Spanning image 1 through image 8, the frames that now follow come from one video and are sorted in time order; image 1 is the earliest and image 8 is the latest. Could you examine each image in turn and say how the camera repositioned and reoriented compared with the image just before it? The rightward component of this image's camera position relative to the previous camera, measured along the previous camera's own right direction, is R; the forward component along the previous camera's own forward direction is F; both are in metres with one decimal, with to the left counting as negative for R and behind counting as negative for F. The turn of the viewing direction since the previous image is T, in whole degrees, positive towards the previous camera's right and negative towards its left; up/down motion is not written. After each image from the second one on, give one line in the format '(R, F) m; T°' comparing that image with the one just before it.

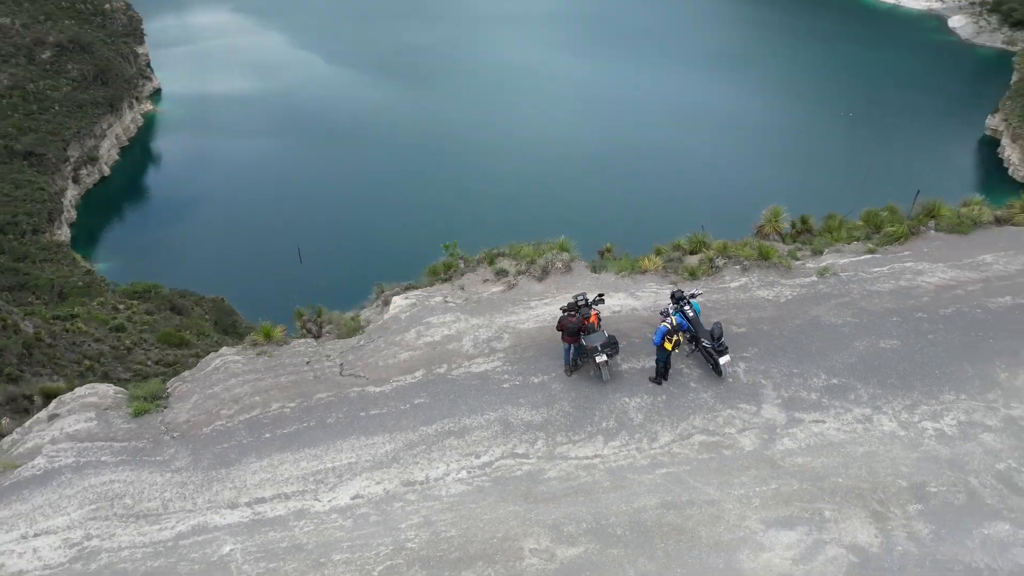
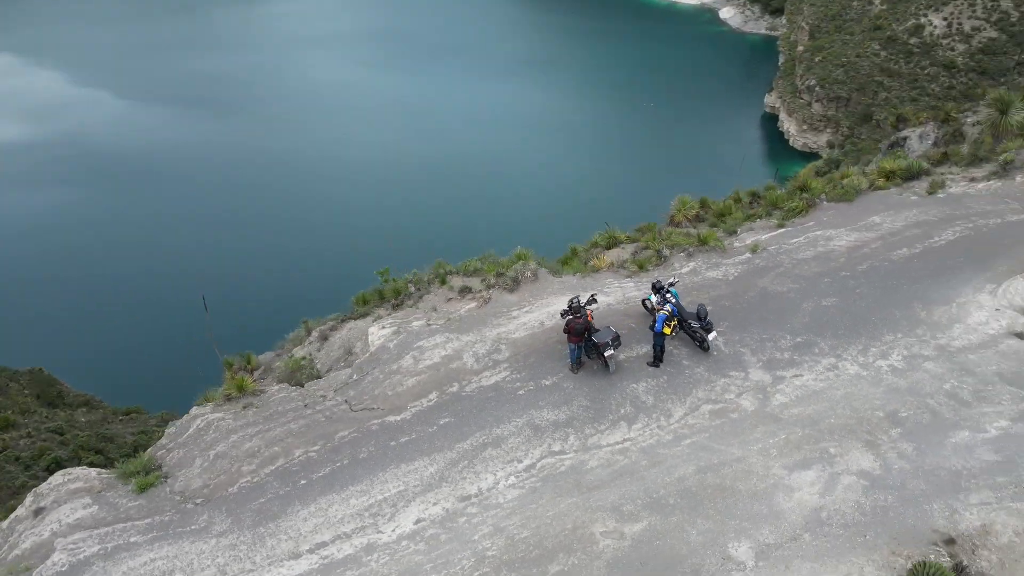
(-2.5, -0.4) m; +12°
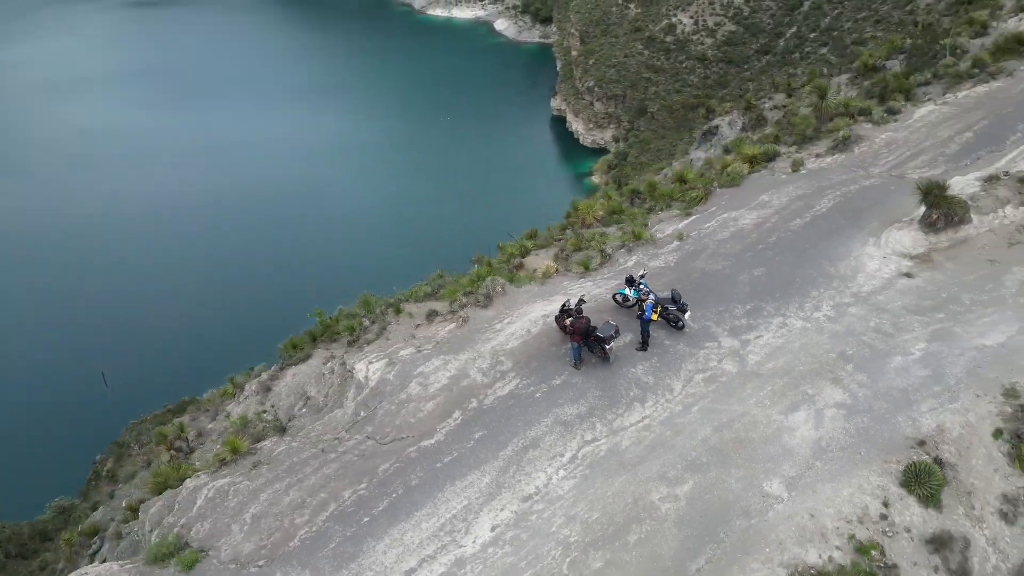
(-3.1, -0.5) m; +14°
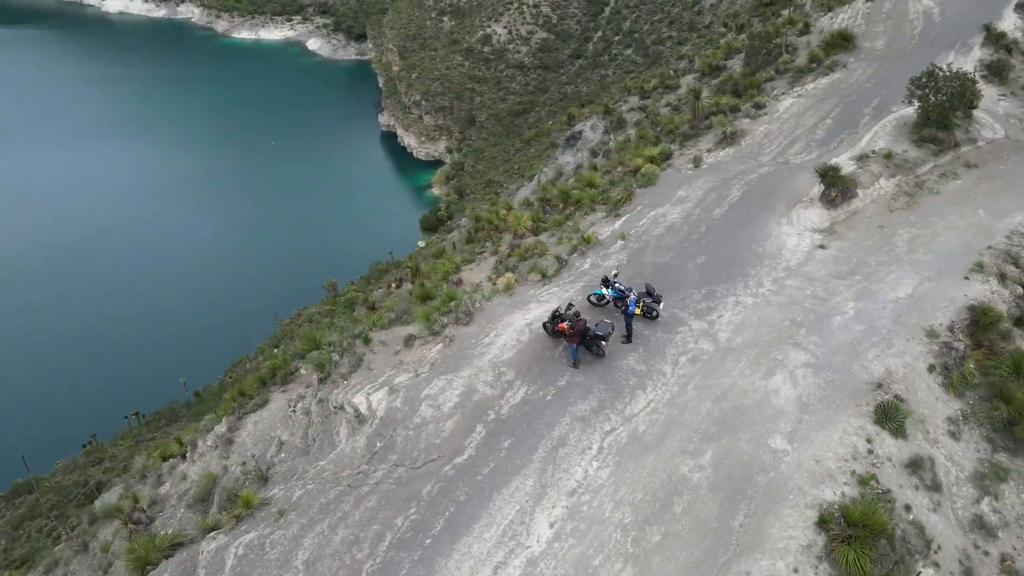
(-2.7, -0.4) m; +12°
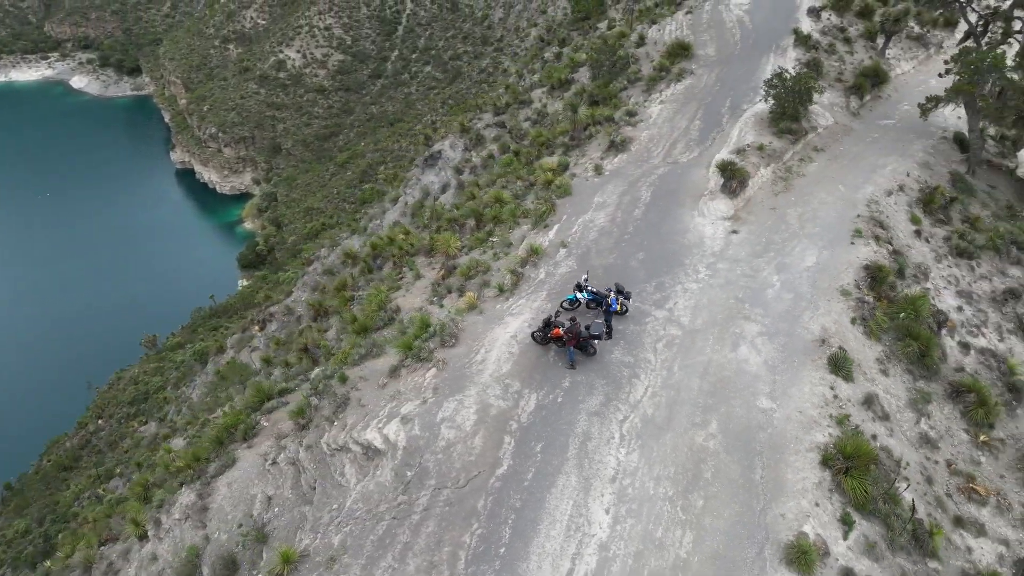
(-3.3, -0.5) m; +14°
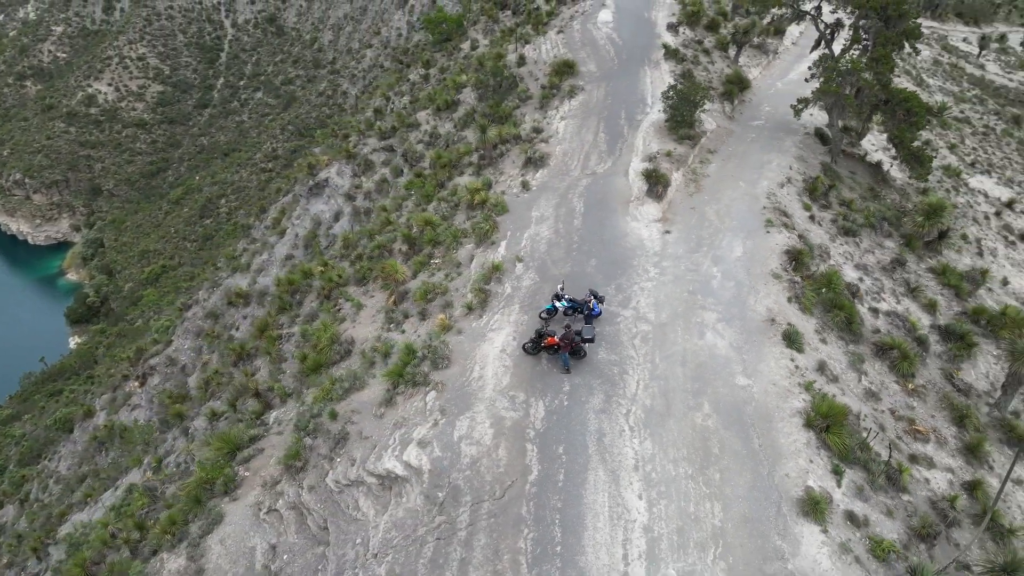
(-2.9, -0.5) m; +11°
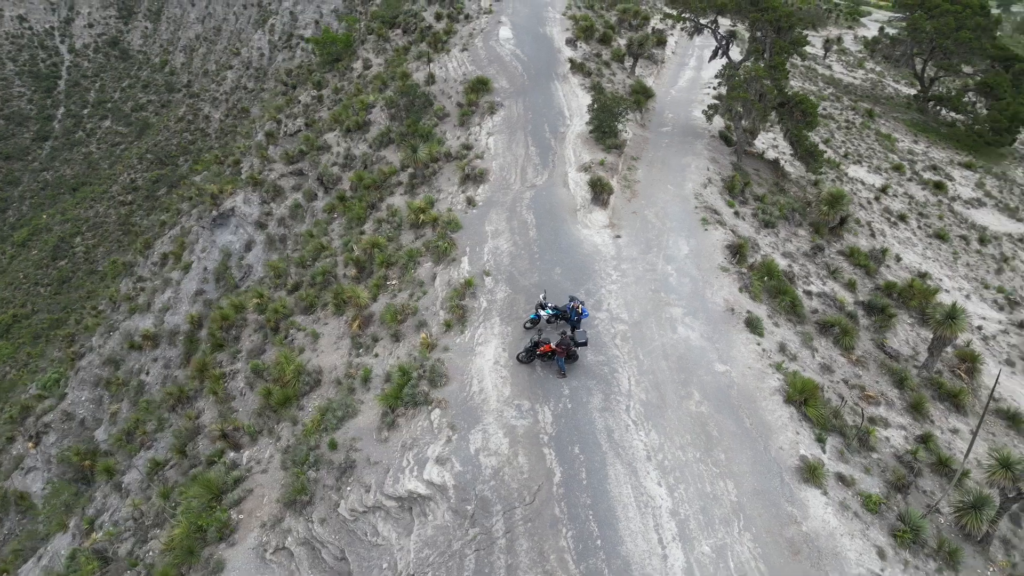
(-2.5, -0.4) m; +9°
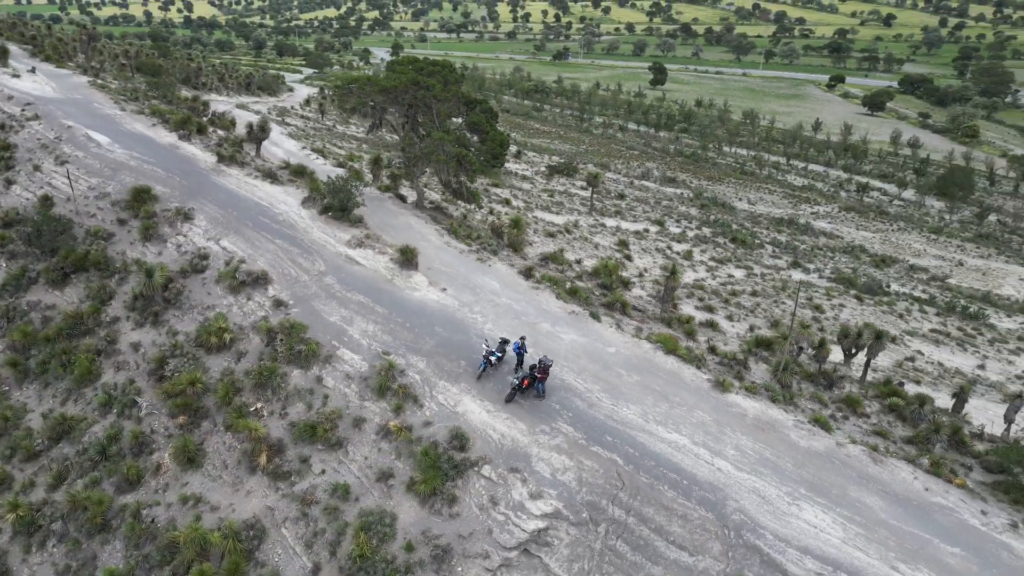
(-11.5, +1.4) m; +40°
